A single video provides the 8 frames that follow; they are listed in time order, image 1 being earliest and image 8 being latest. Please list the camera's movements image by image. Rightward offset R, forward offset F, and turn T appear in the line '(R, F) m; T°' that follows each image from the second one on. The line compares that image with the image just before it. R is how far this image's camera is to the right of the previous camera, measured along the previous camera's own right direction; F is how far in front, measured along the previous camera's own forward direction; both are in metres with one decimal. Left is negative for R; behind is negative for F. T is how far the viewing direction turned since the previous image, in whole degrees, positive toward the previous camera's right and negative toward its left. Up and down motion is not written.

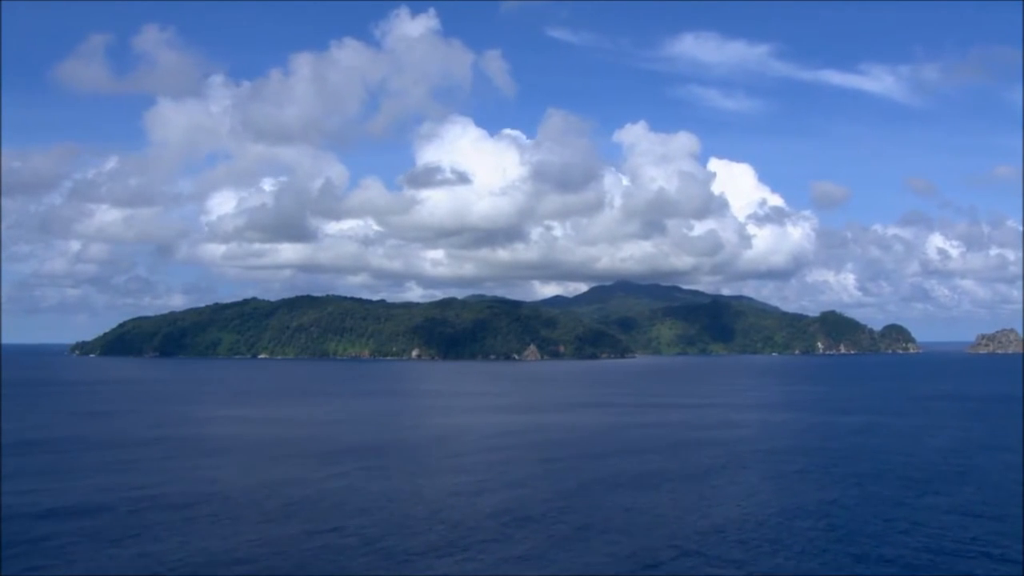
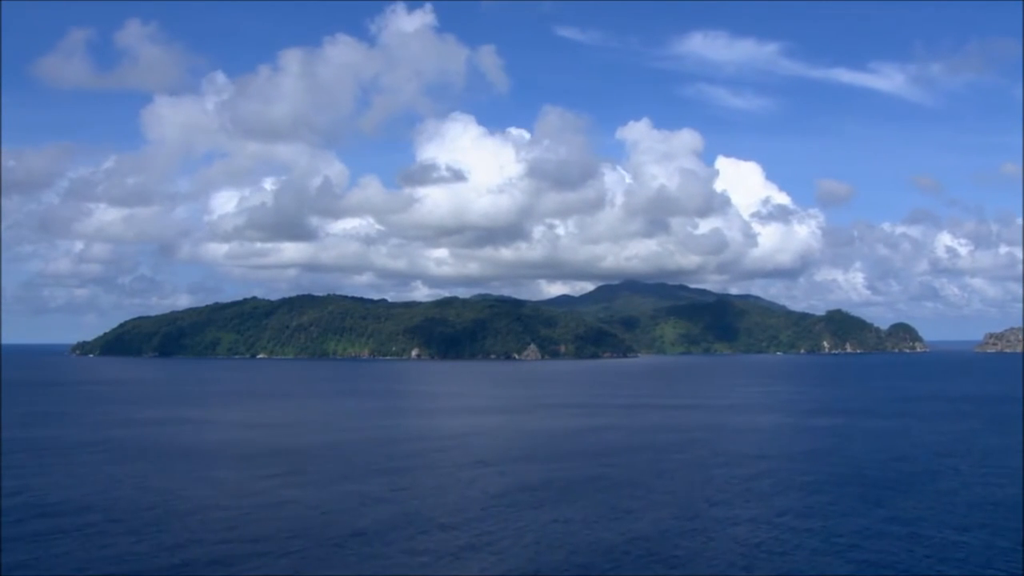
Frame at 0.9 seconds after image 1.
(+3.2, +2.8) m; -1°
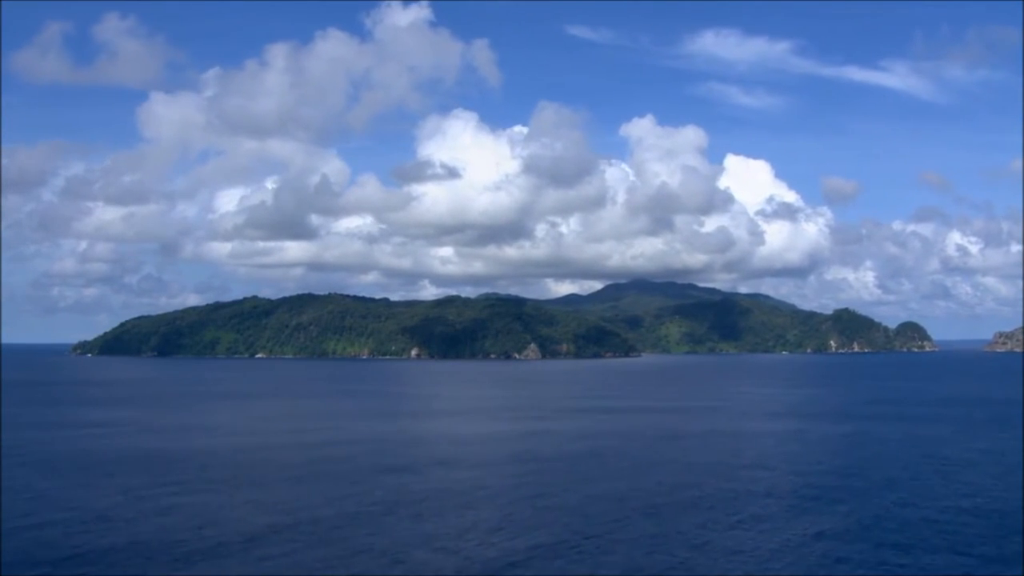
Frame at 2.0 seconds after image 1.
(+3.8, +3.9) m; -1°
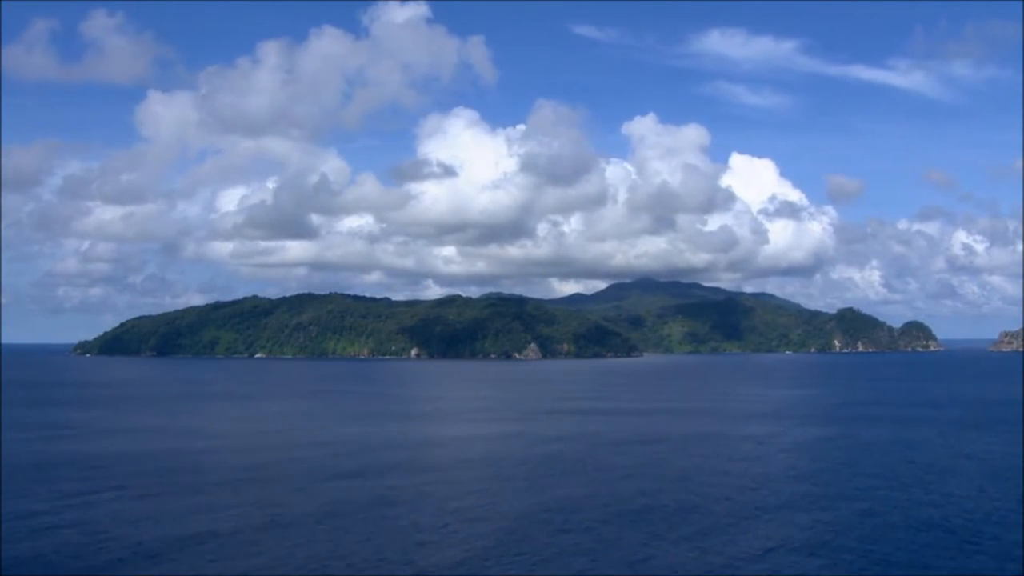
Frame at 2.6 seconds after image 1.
(+2.1, +2.1) m; 0°
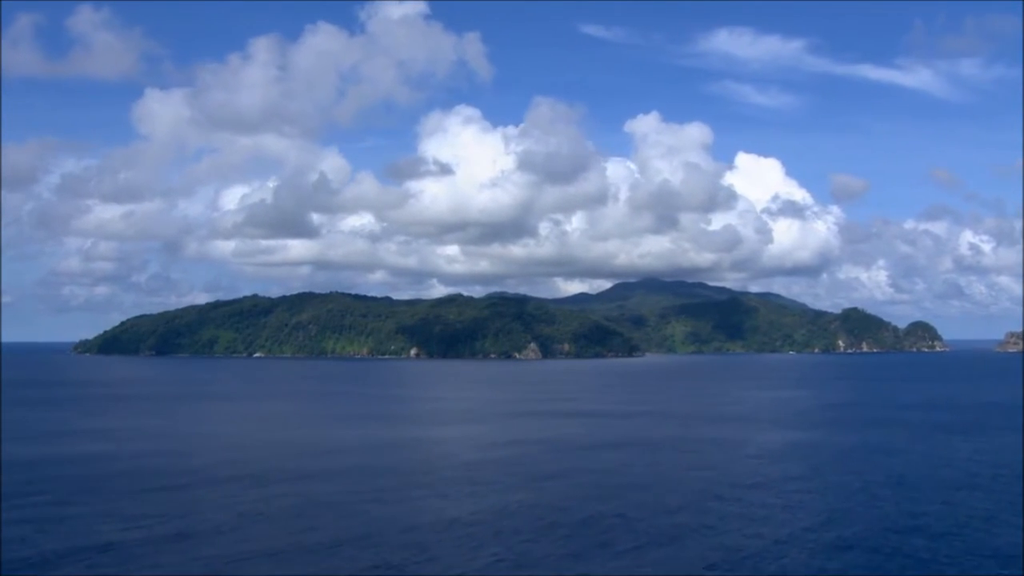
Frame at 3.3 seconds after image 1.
(+2.4, +2.4) m; 0°
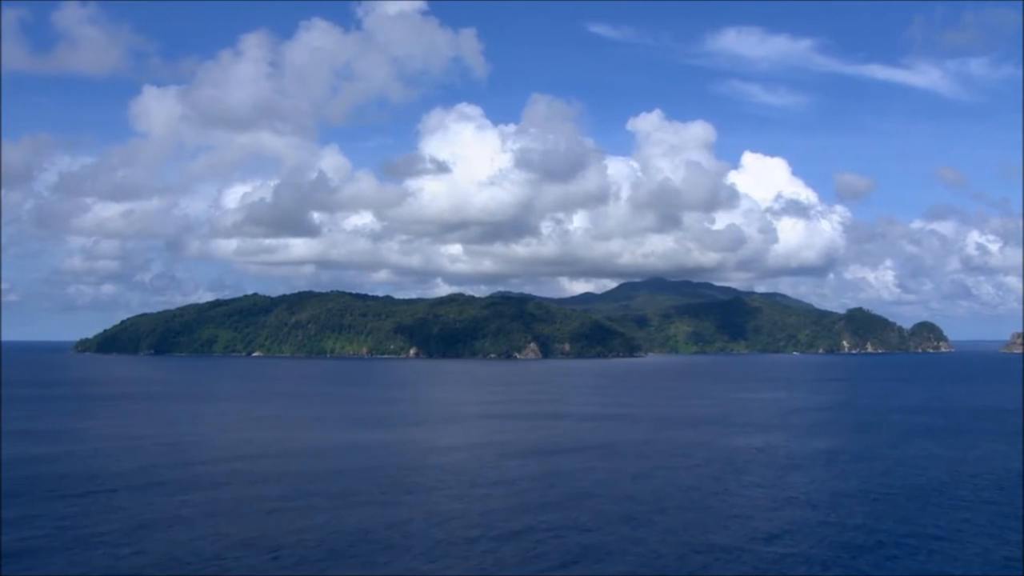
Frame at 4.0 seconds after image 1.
(+2.4, +2.5) m; 0°
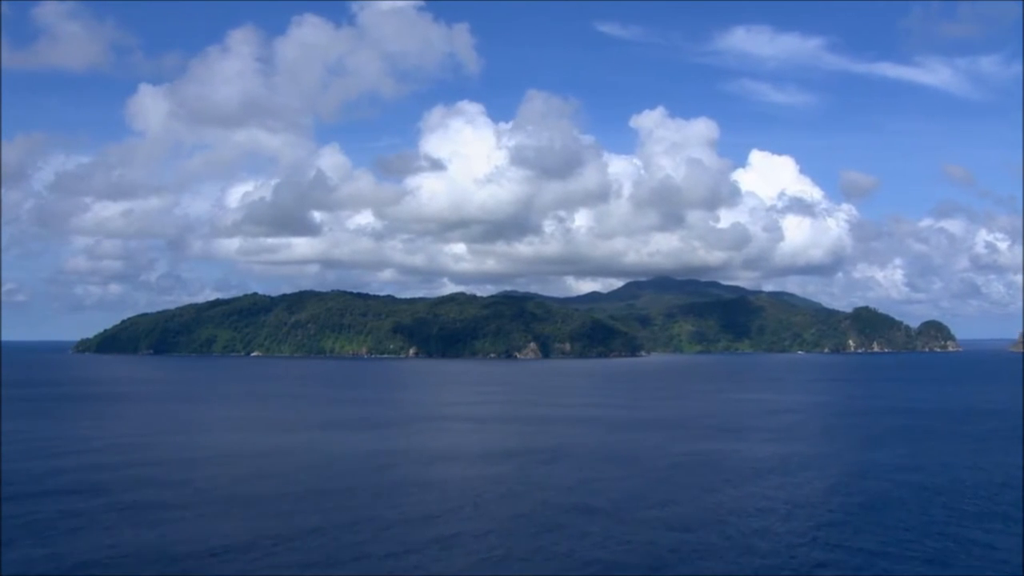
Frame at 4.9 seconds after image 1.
(+3.0, +3.0) m; -1°
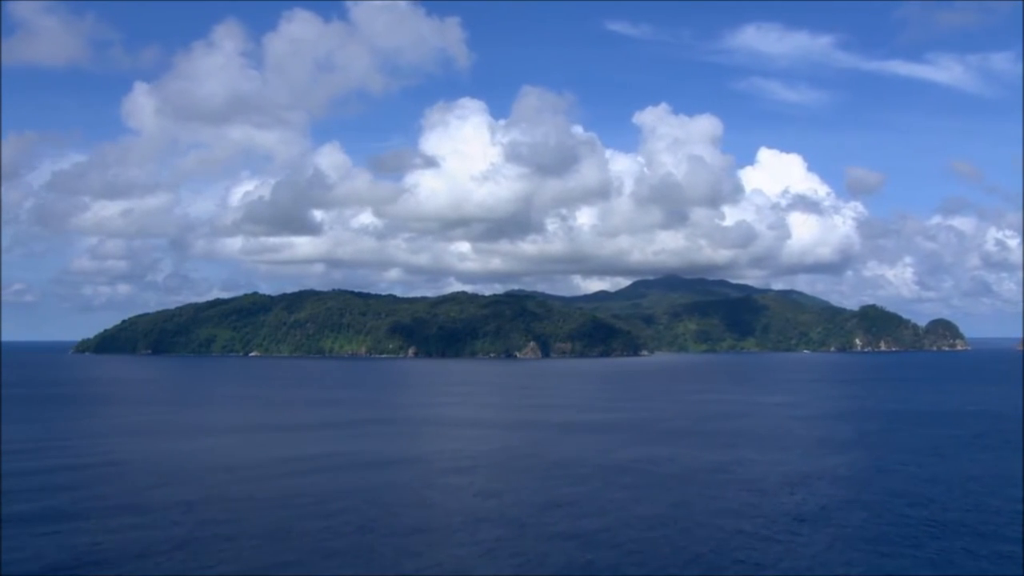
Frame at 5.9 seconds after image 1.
(+3.6, +3.5) m; -1°
